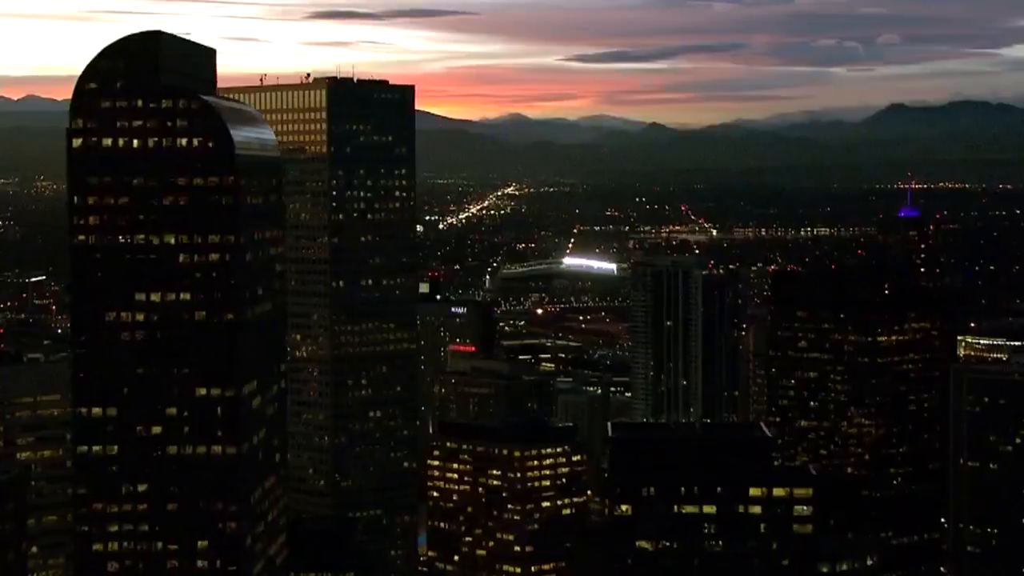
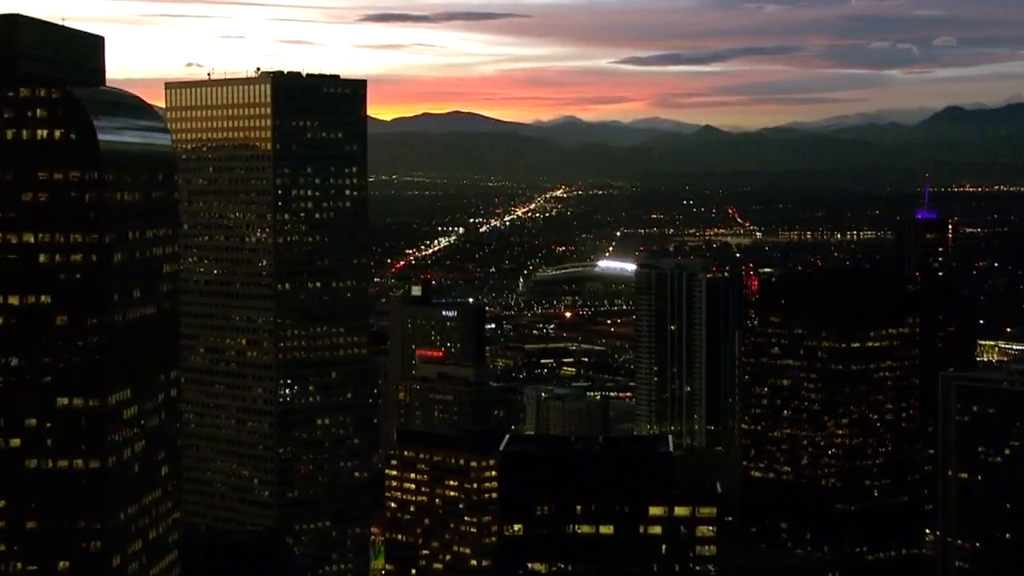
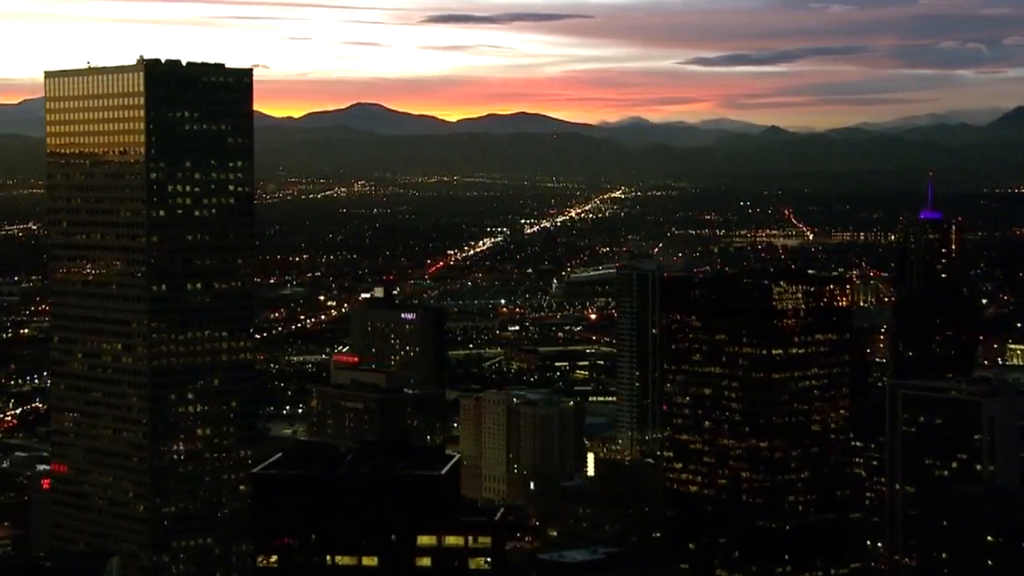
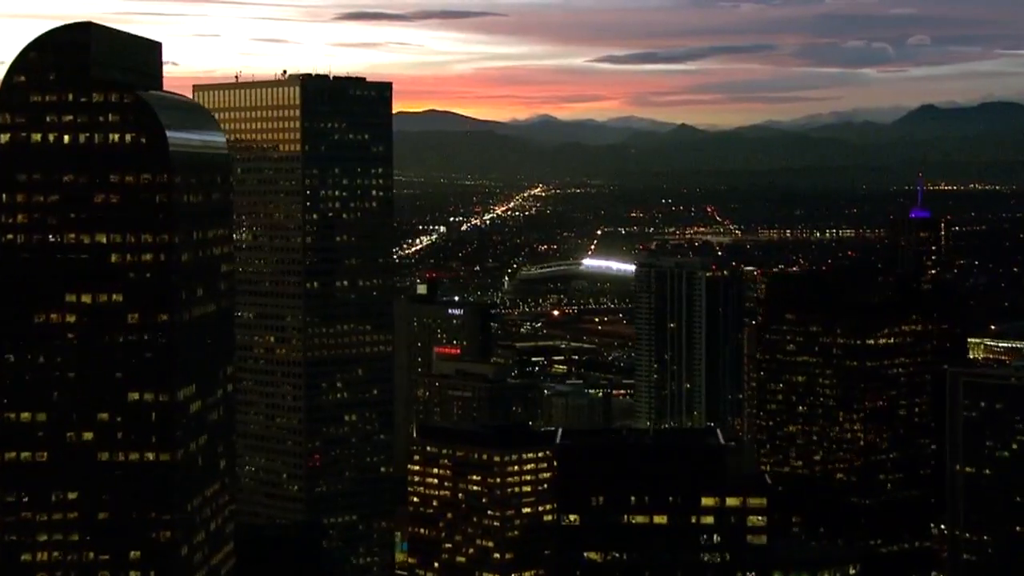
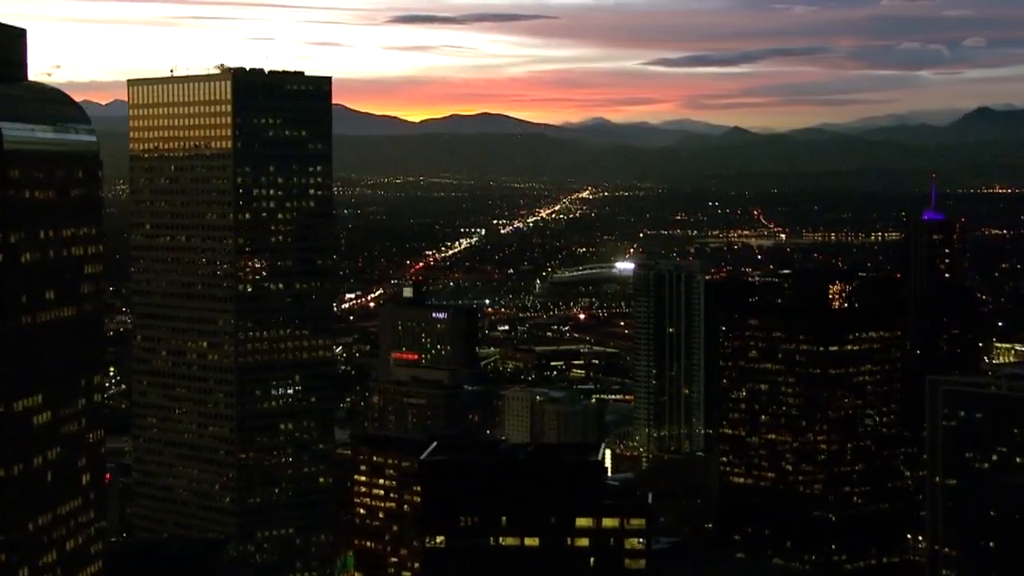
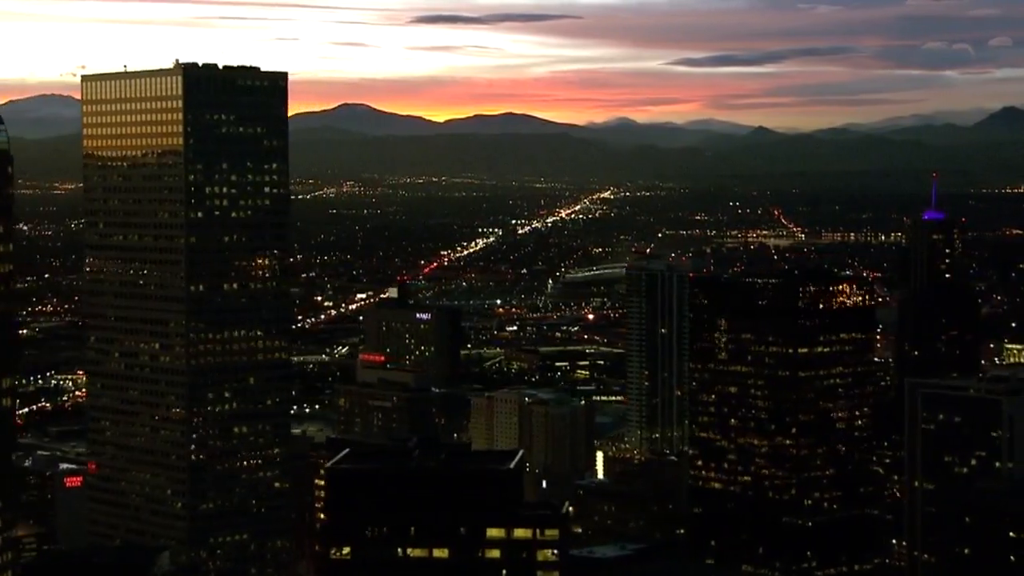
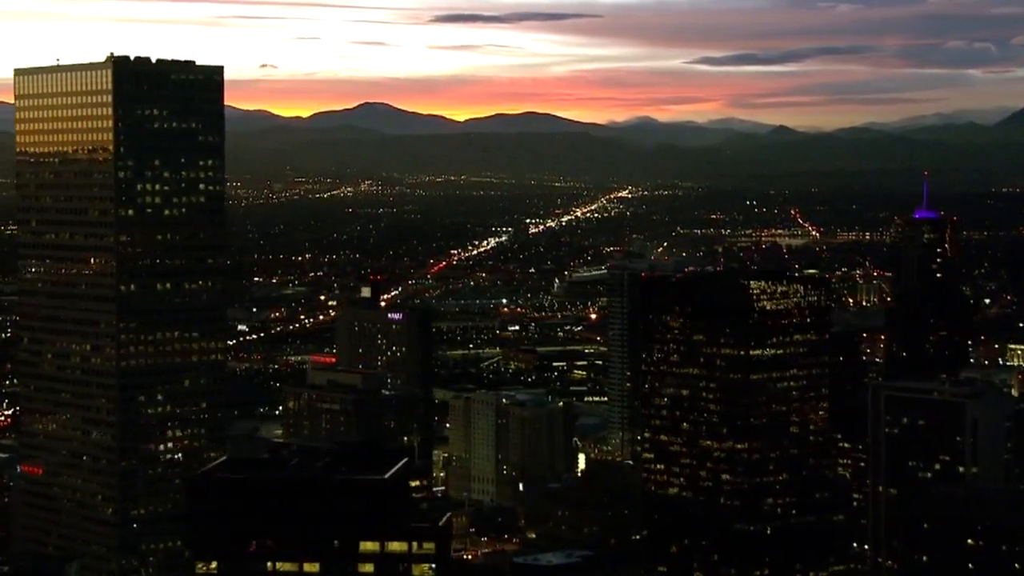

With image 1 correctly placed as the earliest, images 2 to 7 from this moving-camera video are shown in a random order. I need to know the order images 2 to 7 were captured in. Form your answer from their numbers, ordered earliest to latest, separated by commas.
4, 2, 5, 6, 3, 7
